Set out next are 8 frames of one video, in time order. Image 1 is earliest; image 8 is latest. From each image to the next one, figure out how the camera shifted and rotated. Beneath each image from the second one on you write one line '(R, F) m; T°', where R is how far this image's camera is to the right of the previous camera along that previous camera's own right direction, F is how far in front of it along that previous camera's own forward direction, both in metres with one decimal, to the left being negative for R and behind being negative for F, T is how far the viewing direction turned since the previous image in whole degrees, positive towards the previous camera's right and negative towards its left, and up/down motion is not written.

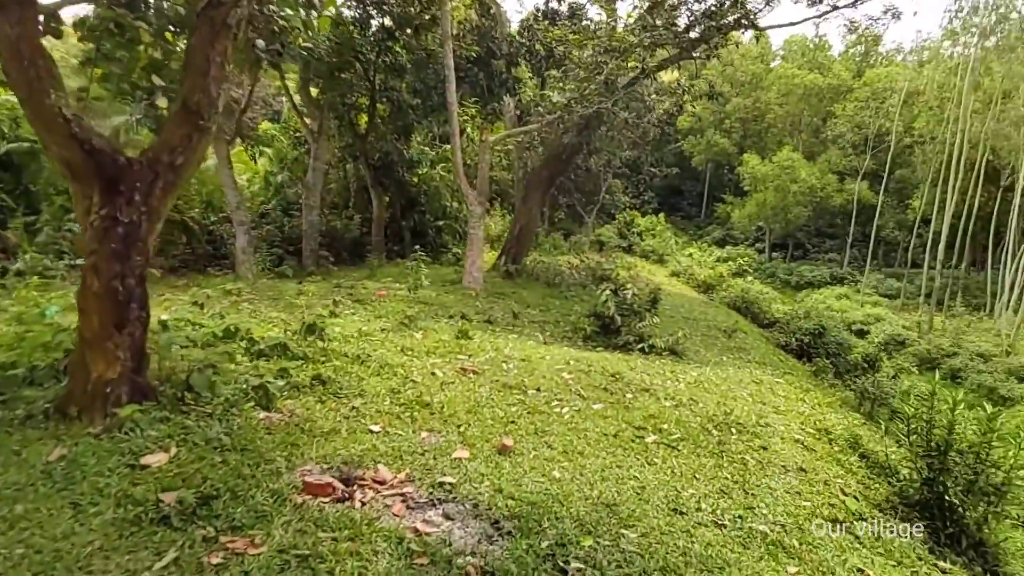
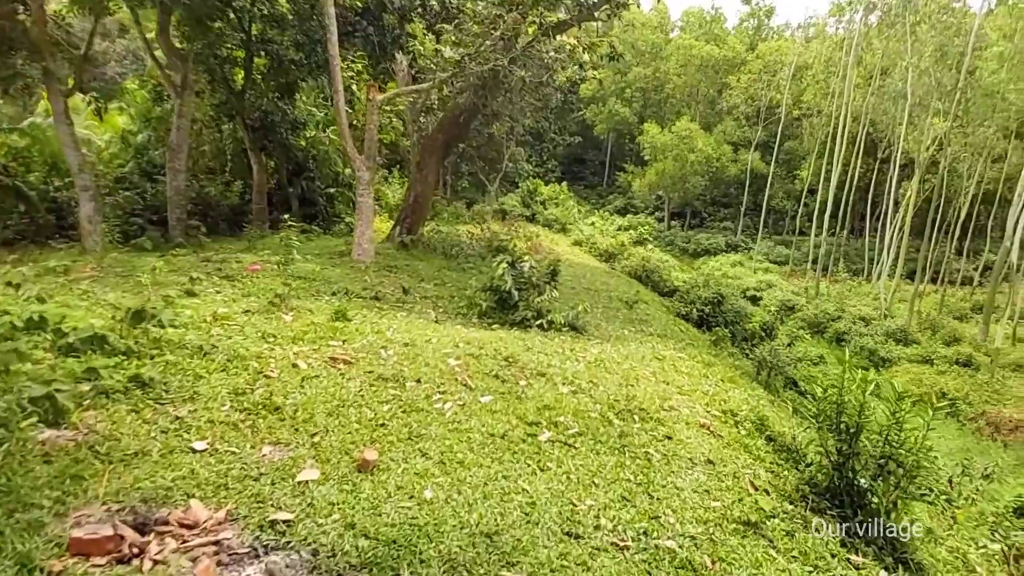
(+0.2, +0.5) m; +8°
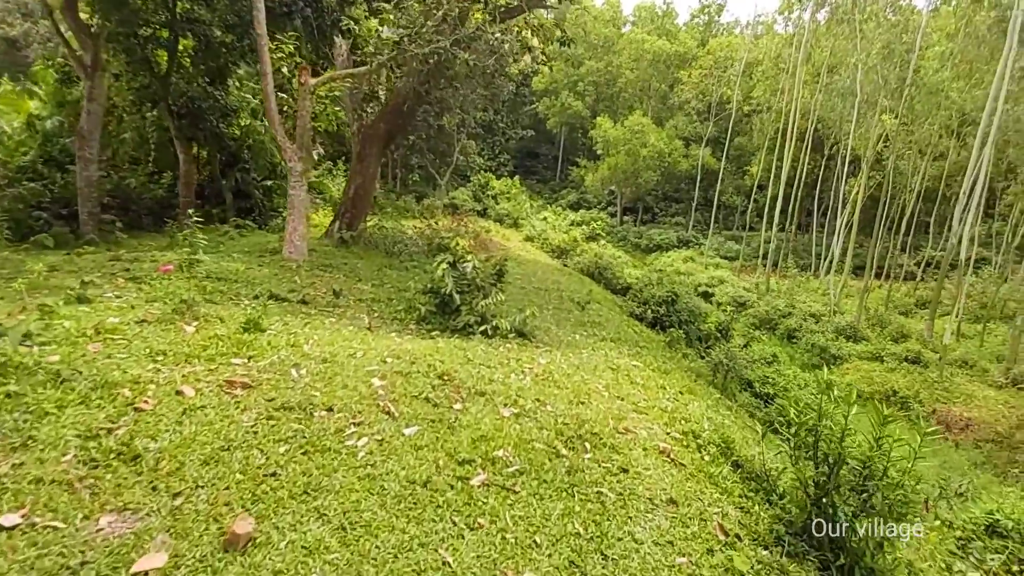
(+0.1, +0.5) m; +4°
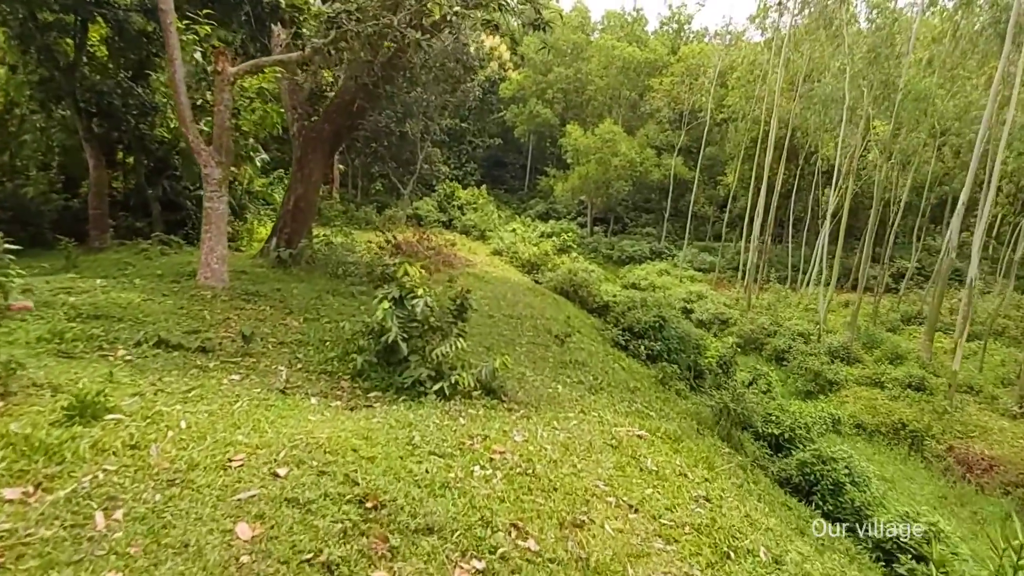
(0.0, +1.3) m; +3°
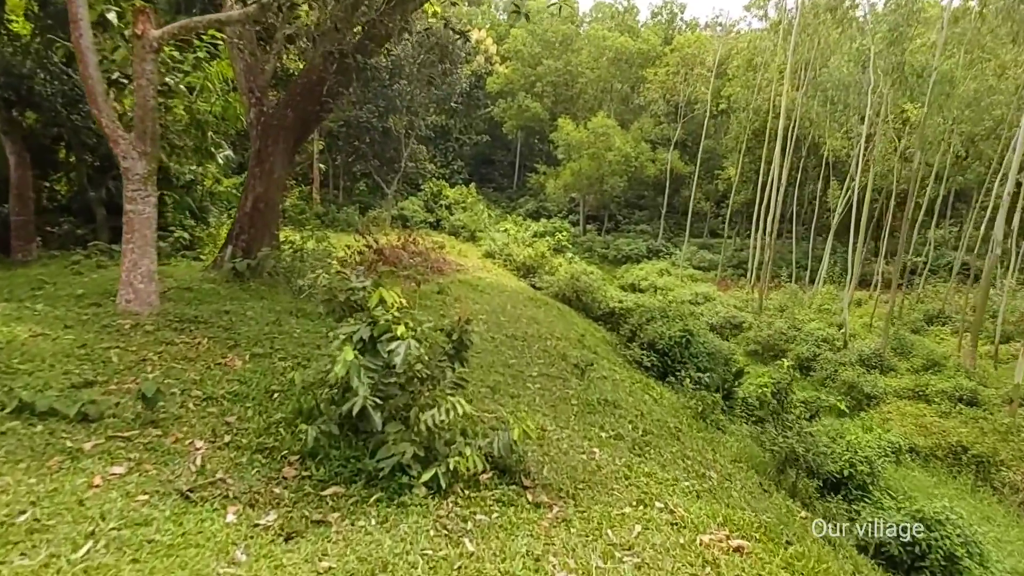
(-0.1, +1.3) m; +1°
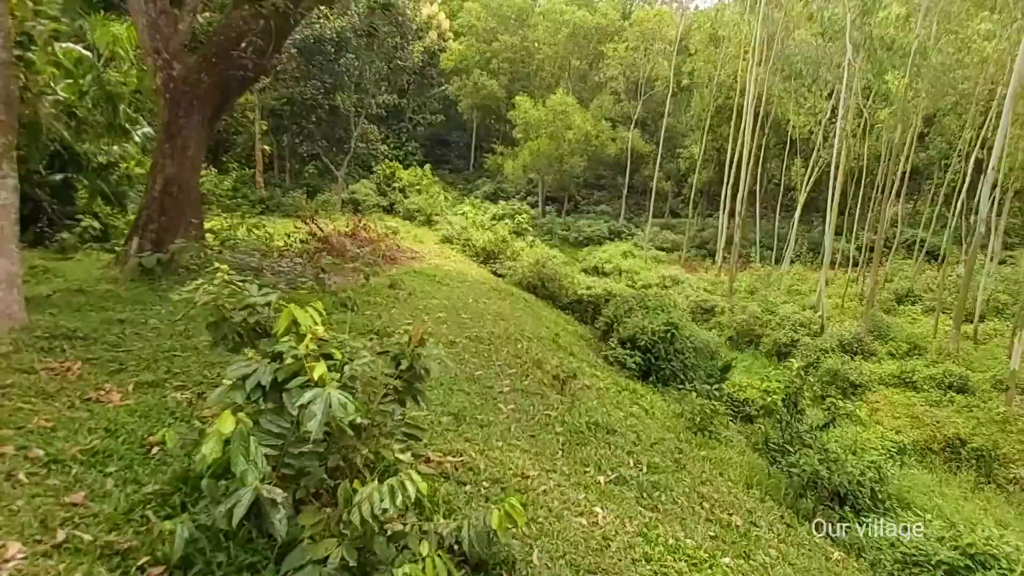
(0.0, +0.9) m; +3°
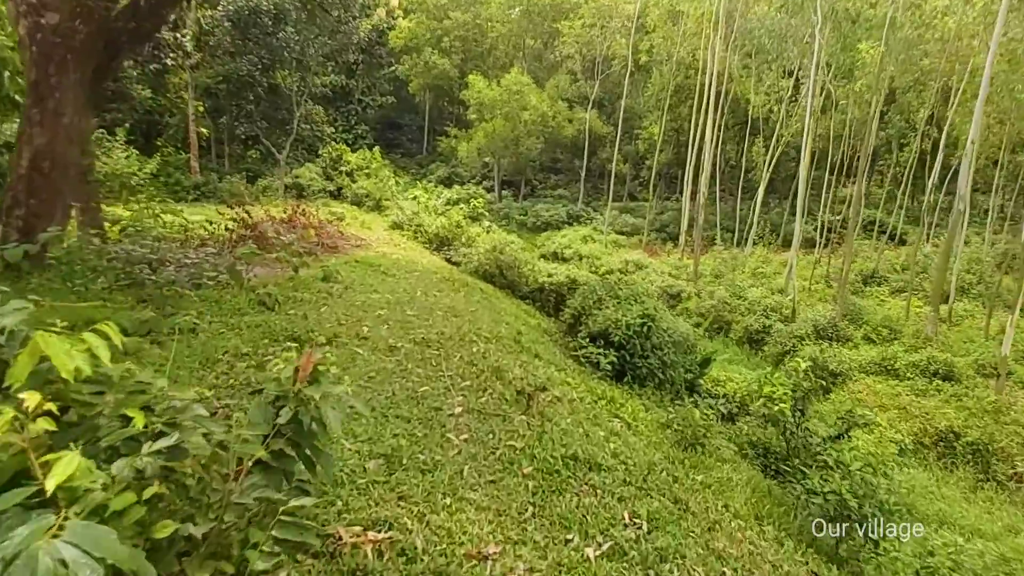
(0.0, +0.9) m; +4°
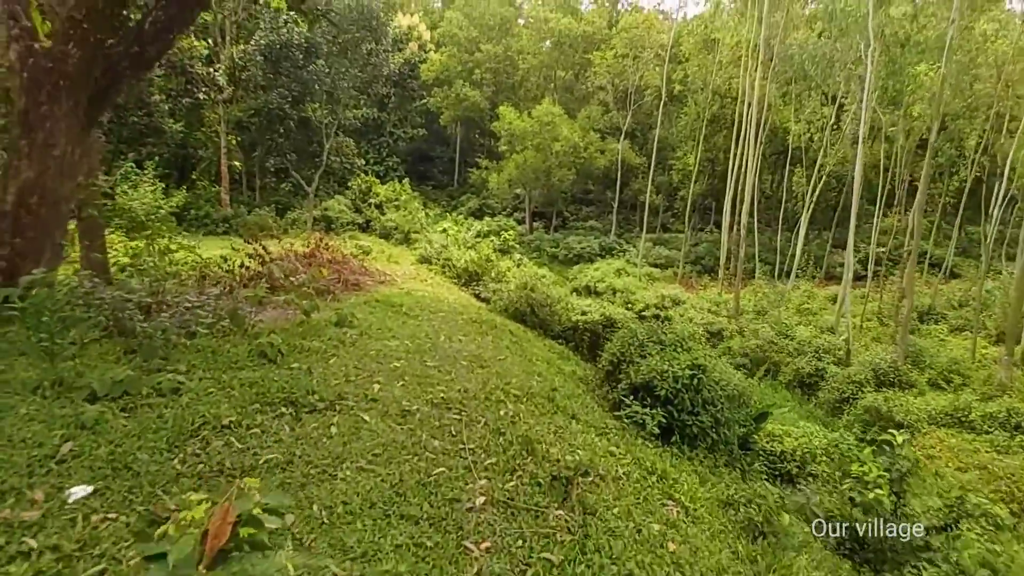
(0.0, +0.6) m; -3°
